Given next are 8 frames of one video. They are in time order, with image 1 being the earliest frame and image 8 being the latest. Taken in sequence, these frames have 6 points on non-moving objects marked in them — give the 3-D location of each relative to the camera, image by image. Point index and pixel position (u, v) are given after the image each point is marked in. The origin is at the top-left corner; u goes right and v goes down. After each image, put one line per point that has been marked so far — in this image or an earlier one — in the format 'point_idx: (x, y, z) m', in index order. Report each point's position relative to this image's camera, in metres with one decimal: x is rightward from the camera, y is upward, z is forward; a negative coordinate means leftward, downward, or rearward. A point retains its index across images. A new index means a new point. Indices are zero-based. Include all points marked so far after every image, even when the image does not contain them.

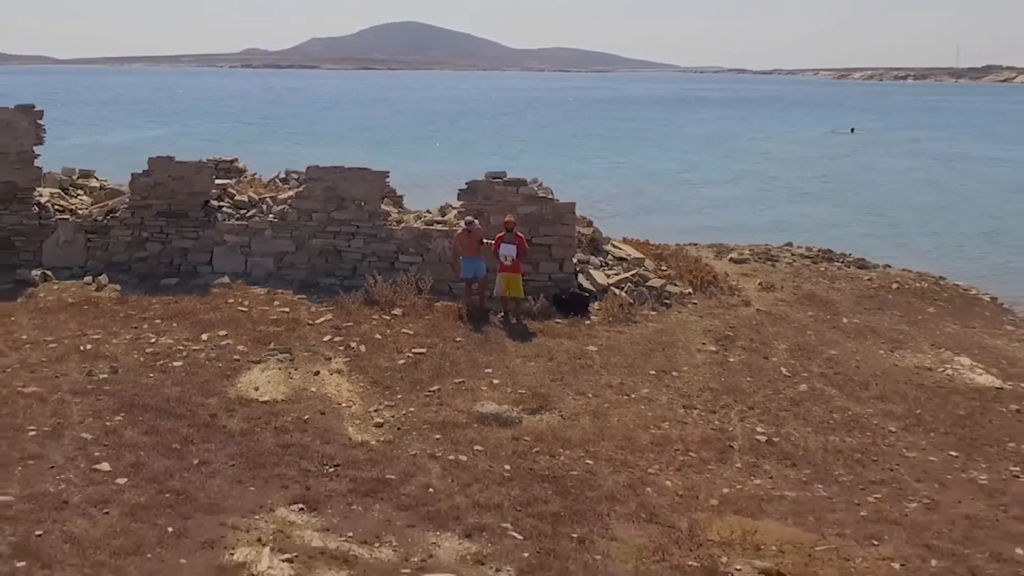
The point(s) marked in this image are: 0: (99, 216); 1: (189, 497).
0: (-3.0, +0.5, +8.4) m
1: (-1.3, -0.8, +4.6) m
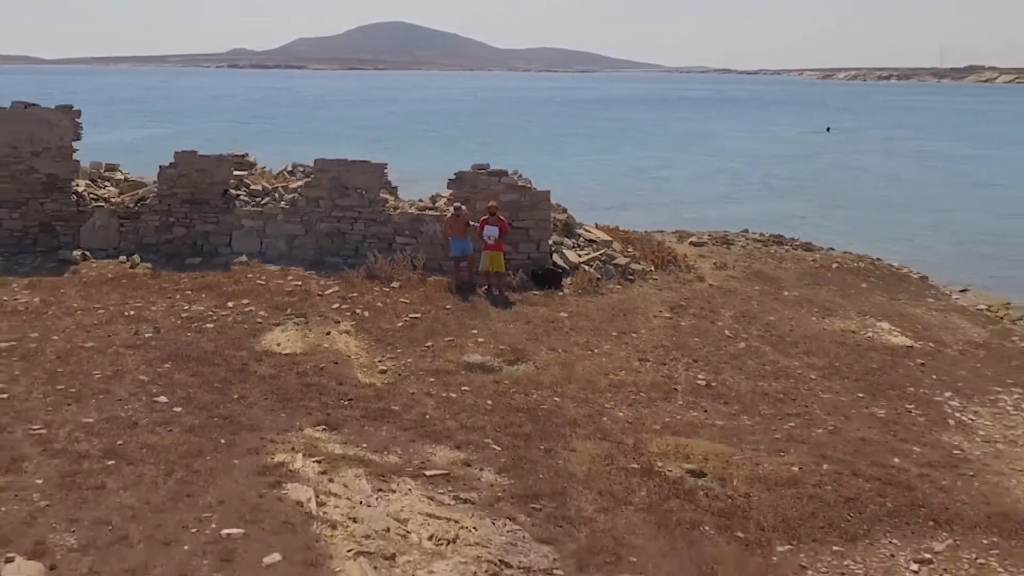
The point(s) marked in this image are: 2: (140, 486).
0: (-3.1, +0.7, +9.5) m
1: (-1.4, -0.6, +5.8) m
2: (-1.5, -0.7, +4.6) m
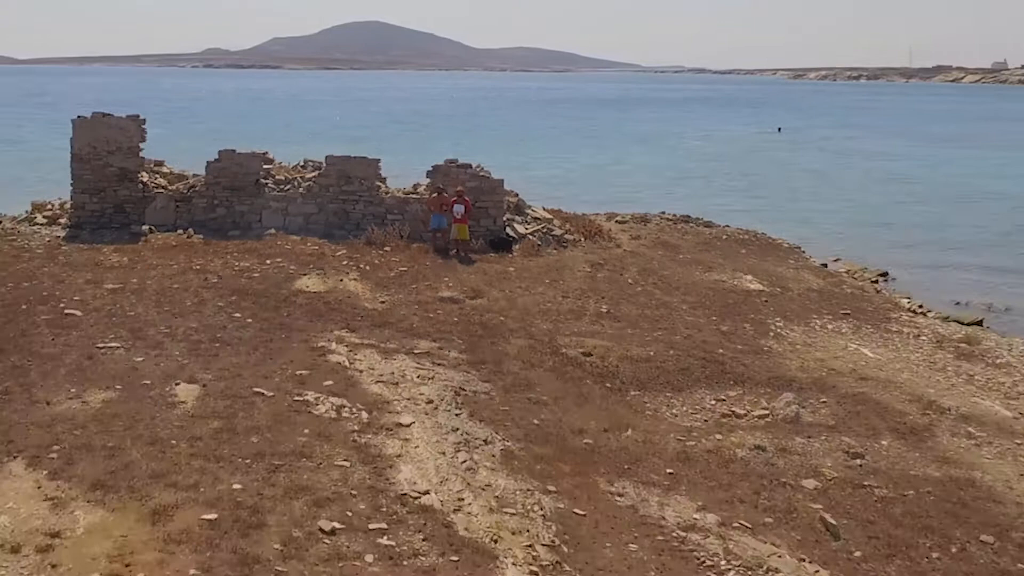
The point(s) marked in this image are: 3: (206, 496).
0: (-3.5, +1.0, +12.7) m
1: (-1.7, -0.2, +9.0) m
2: (-1.8, -0.4, +7.8) m
3: (-1.4, -0.8, +5.2) m
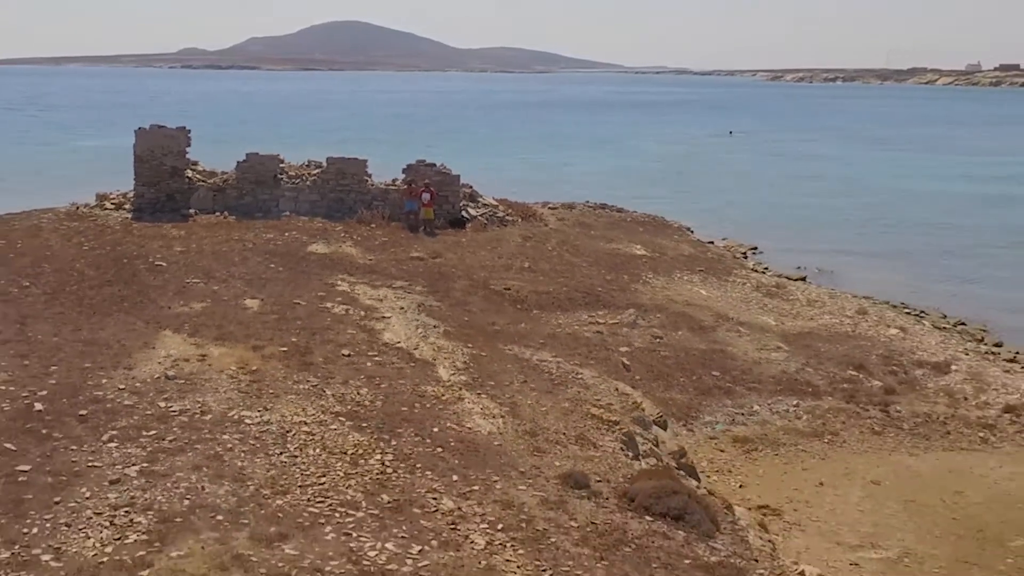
0: (-4.1, +1.5, +17.0) m
1: (-2.3, +0.2, +13.4) m
2: (-2.4, +0.1, +12.2) m
3: (-1.9, -0.4, +9.6) m
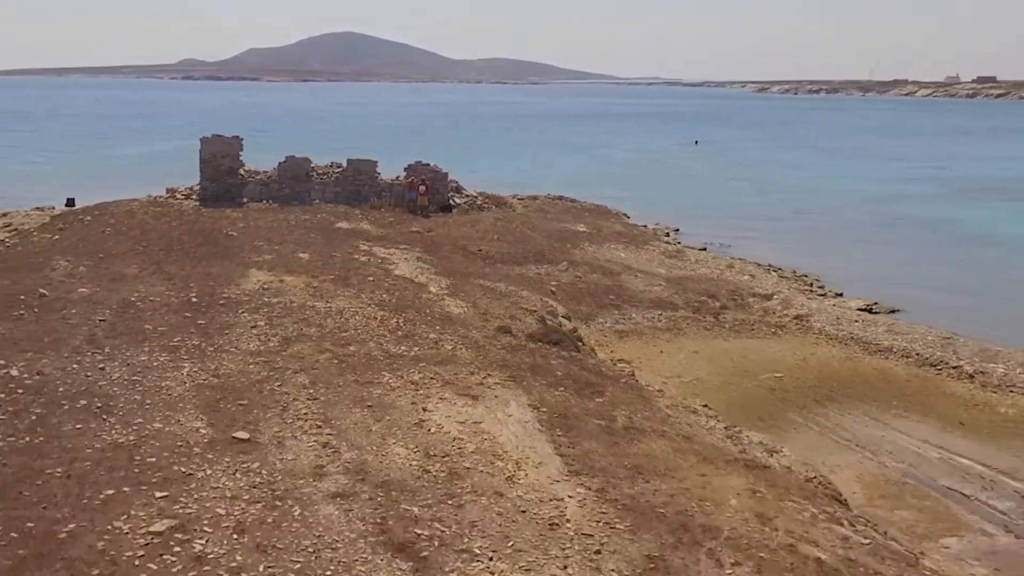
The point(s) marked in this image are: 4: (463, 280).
0: (-4.6, +2.0, +22.3) m
1: (-2.7, +0.8, +18.7) m
2: (-2.8, +0.7, +17.5) m
3: (-2.3, +0.2, +14.9) m
4: (-0.6, +0.1, +14.8) m
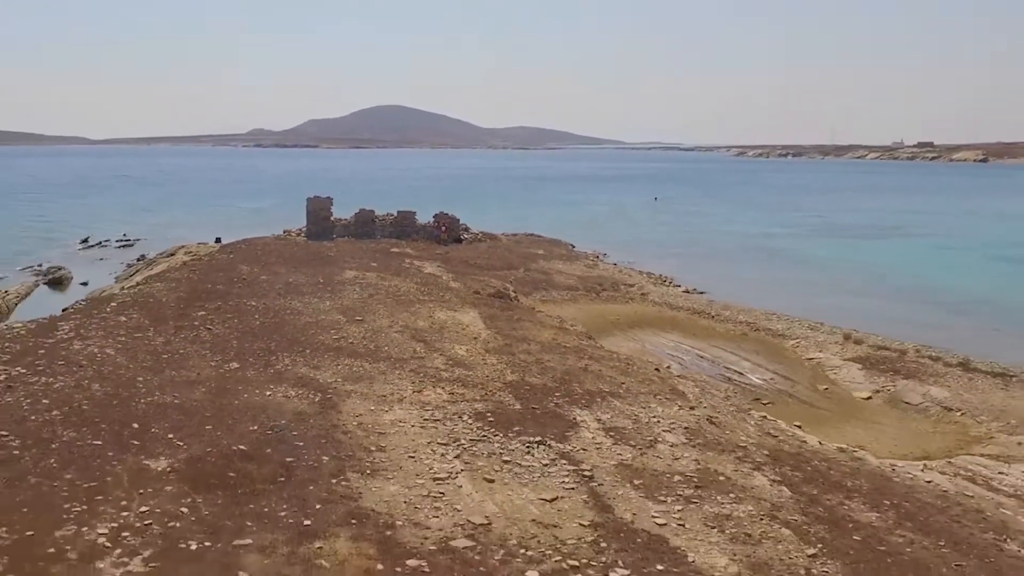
0: (-4.8, +1.8, +34.6) m
1: (-3.1, +0.8, +30.8) m
2: (-3.2, +0.7, +29.6) m
3: (-2.8, +0.4, +27.0) m
4: (-1.1, +0.3, +26.8) m
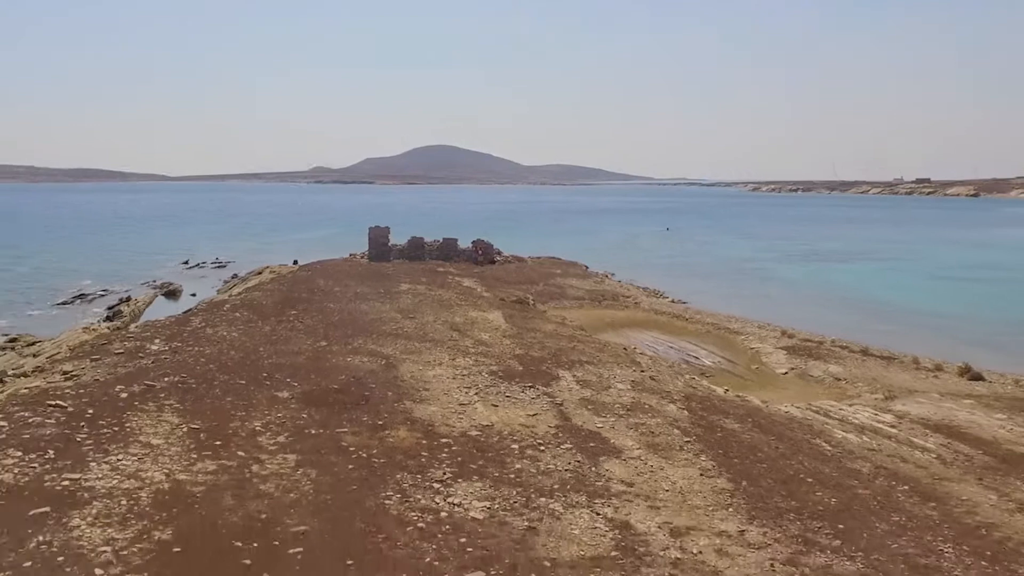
0: (-3.9, +1.3, +41.4) m
1: (-2.3, +0.4, +37.5) m
2: (-2.5, +0.3, +36.3) m
3: (-2.2, +0.1, +33.7) m
4: (-0.5, 0.0, +33.5) m
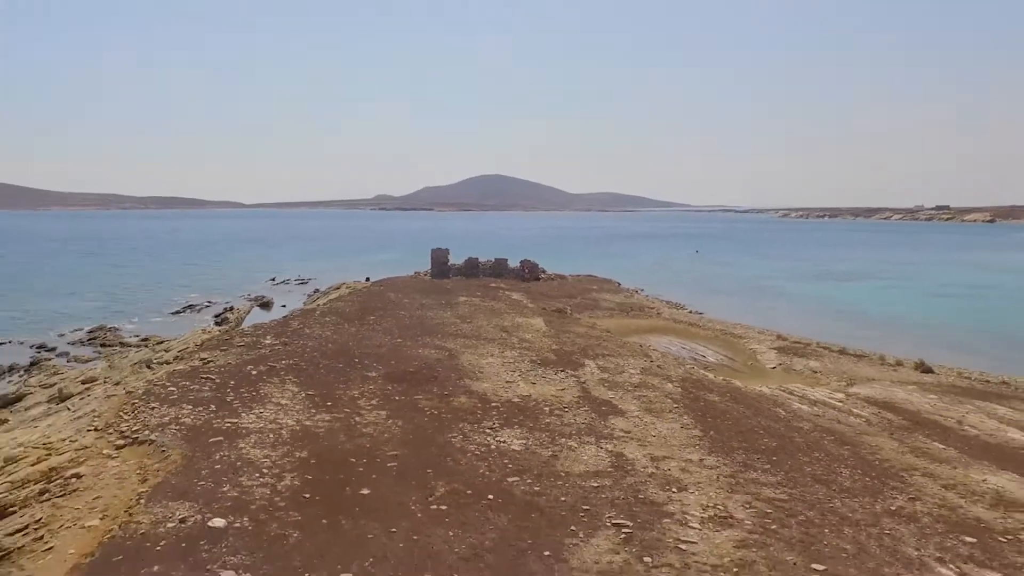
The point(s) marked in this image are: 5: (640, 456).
0: (-2.2, +0.7, +47.2) m
1: (-0.8, -0.1, +43.2) m
2: (-1.0, -0.1, +42.1) m
3: (-0.8, -0.3, +39.4) m
4: (+0.9, -0.4, +39.1) m
5: (+2.0, -2.6, +18.4) m
